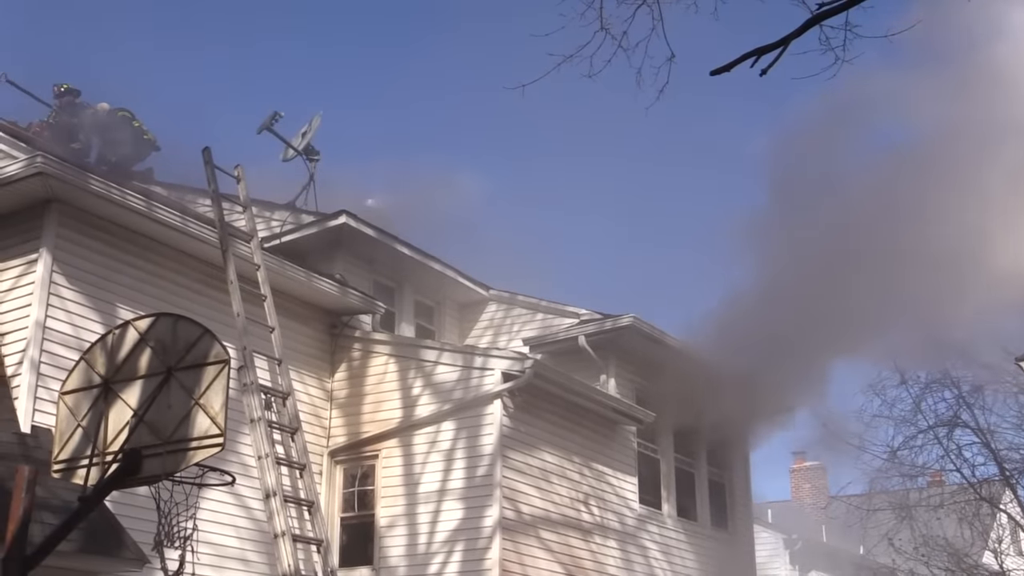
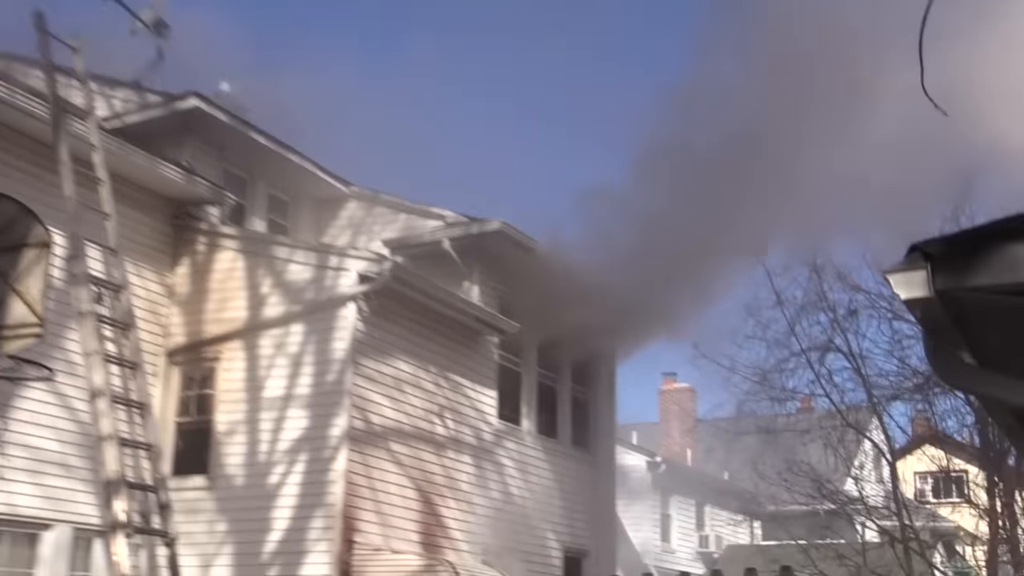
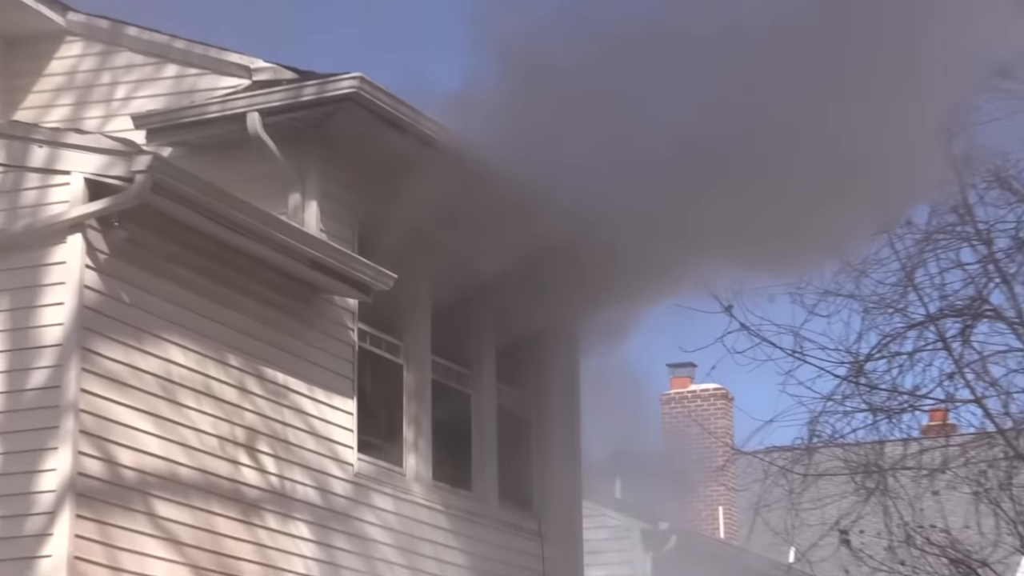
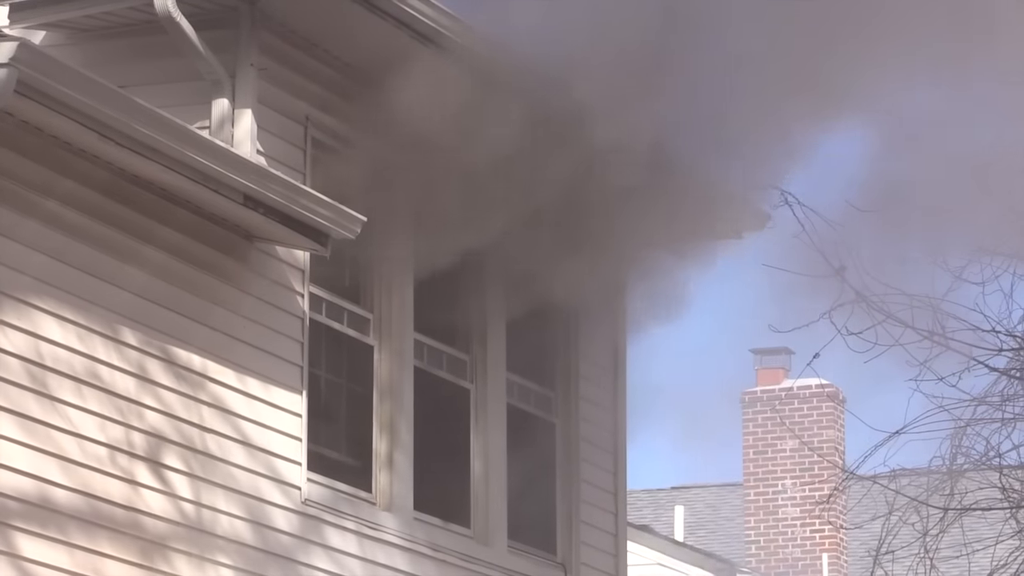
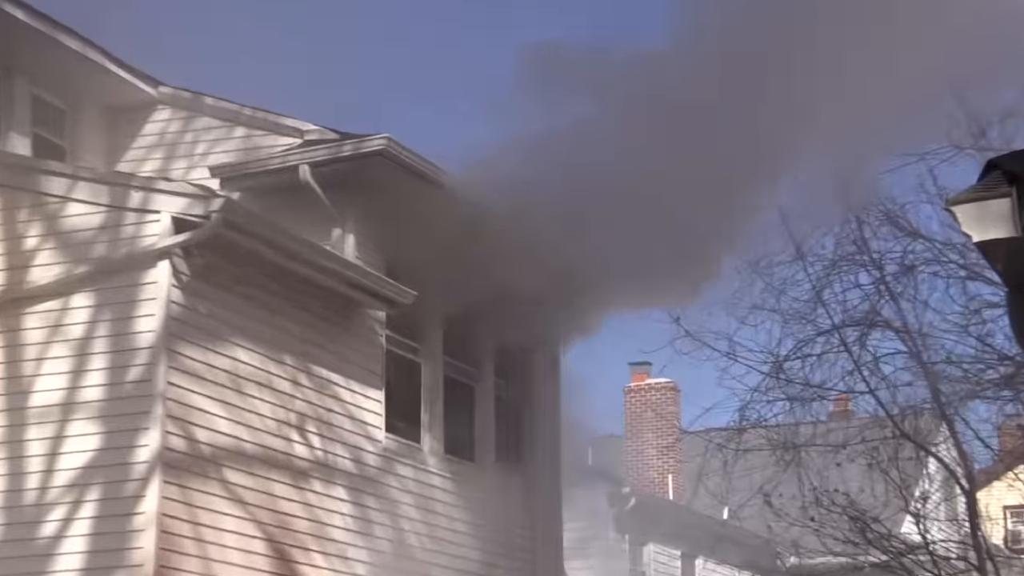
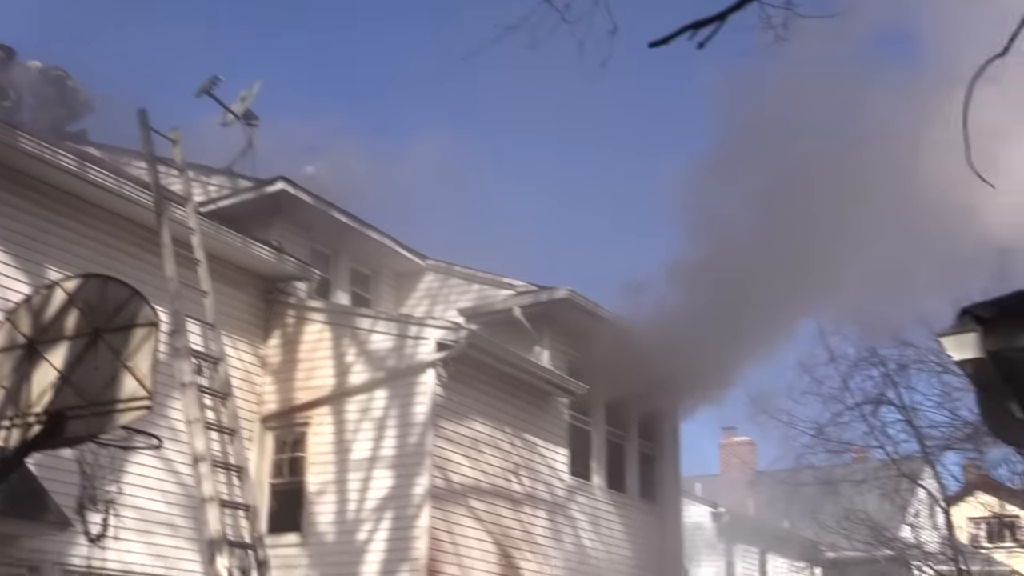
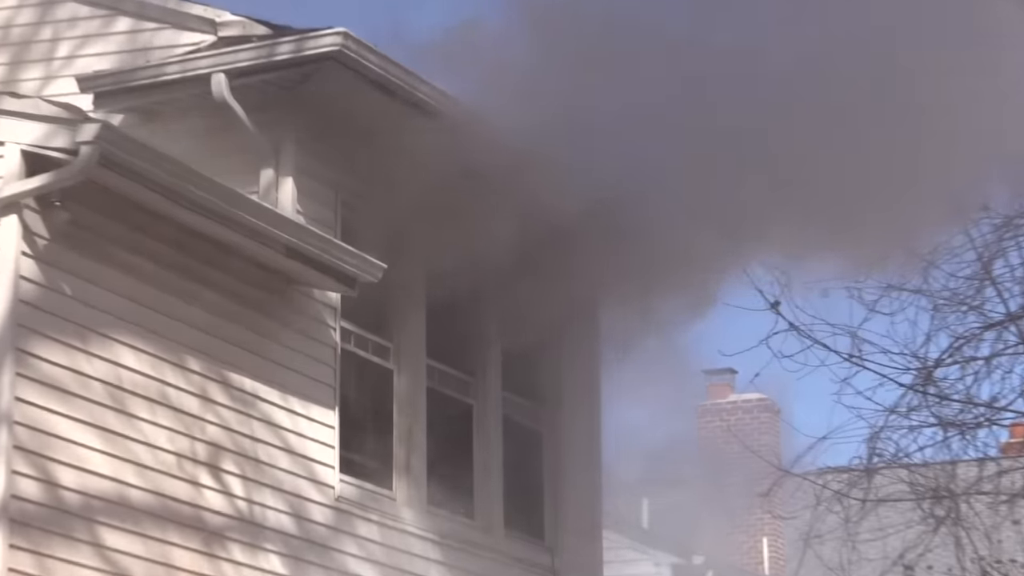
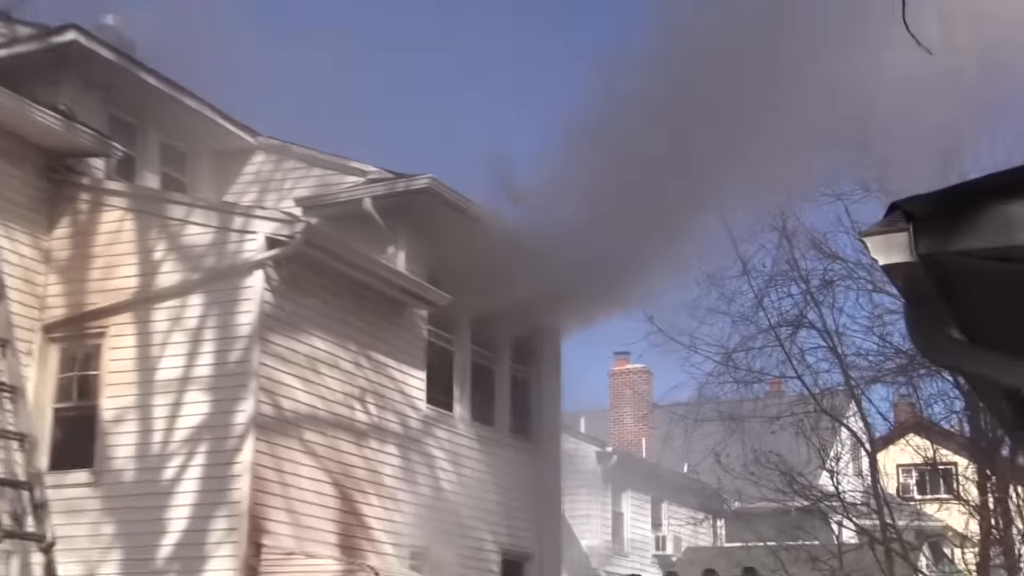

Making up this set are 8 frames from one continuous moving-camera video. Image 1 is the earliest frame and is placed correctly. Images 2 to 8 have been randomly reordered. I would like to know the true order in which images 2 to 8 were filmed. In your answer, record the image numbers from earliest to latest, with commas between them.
6, 2, 8, 5, 3, 7, 4
